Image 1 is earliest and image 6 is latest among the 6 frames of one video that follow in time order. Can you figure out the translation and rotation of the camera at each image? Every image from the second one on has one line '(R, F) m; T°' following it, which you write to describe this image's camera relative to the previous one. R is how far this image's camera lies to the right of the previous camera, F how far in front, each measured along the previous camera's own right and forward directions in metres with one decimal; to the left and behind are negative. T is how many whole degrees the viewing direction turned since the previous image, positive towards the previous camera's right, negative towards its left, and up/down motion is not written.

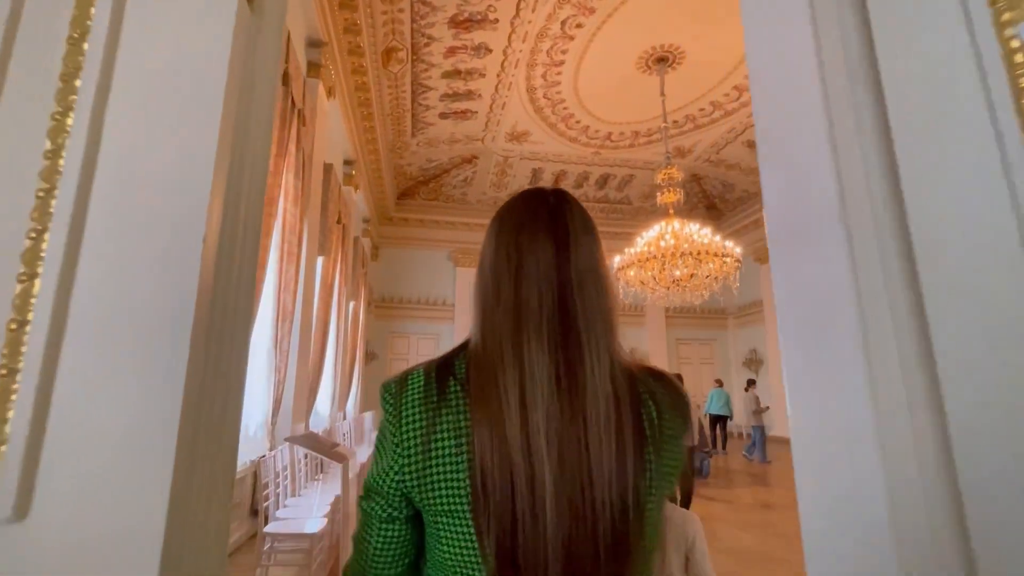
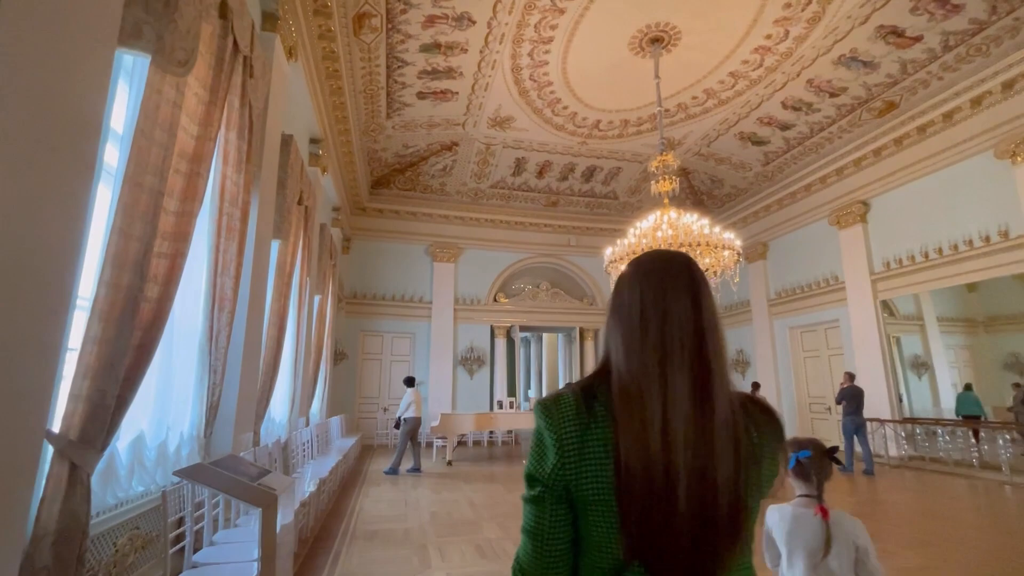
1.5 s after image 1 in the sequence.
(-0.1, +0.6) m; +3°
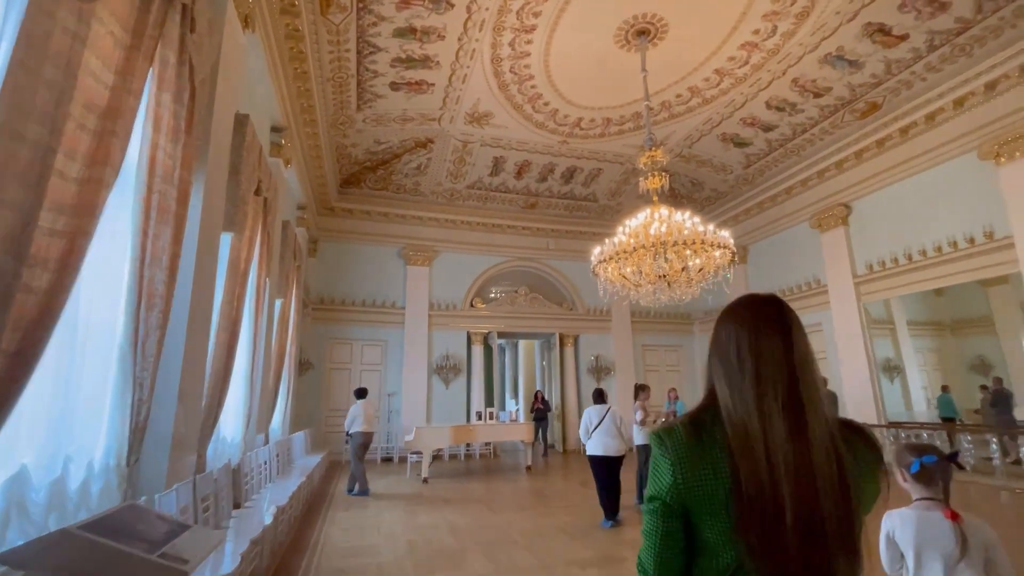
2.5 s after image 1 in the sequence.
(-0.1, +0.5) m; +3°
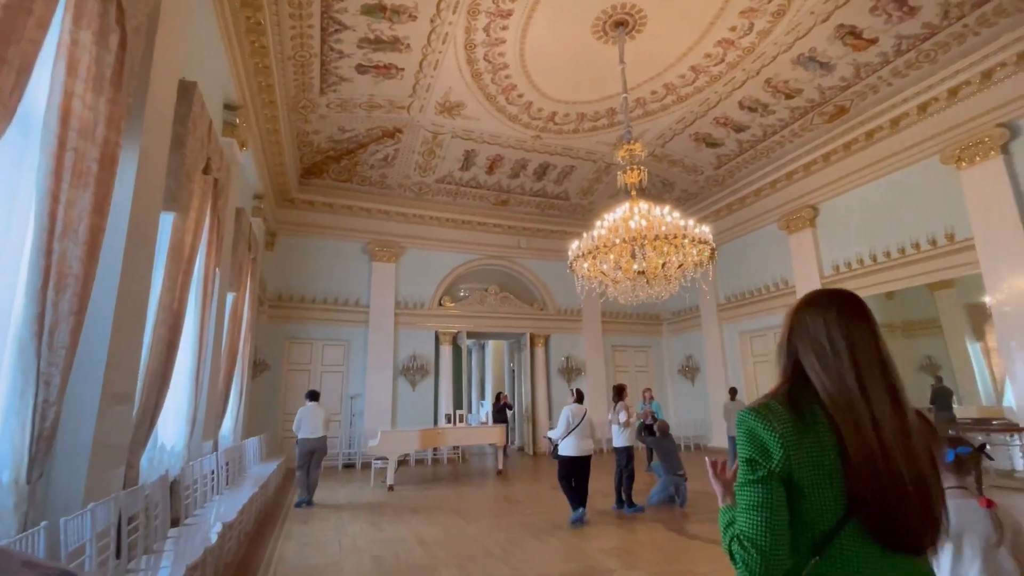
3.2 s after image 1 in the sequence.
(-0.1, +0.3) m; +4°
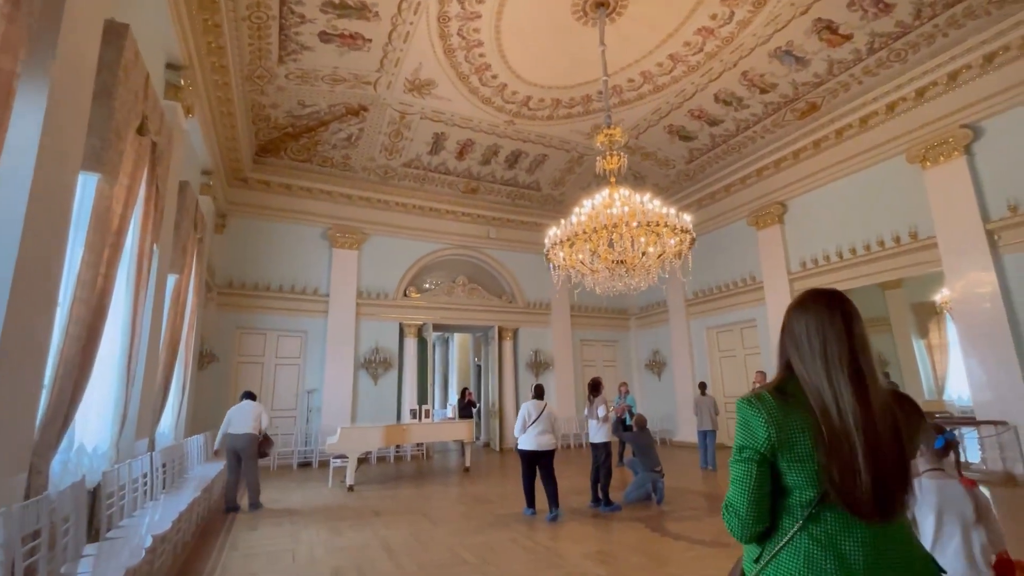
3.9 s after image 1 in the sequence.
(-0.1, +0.3) m; +4°
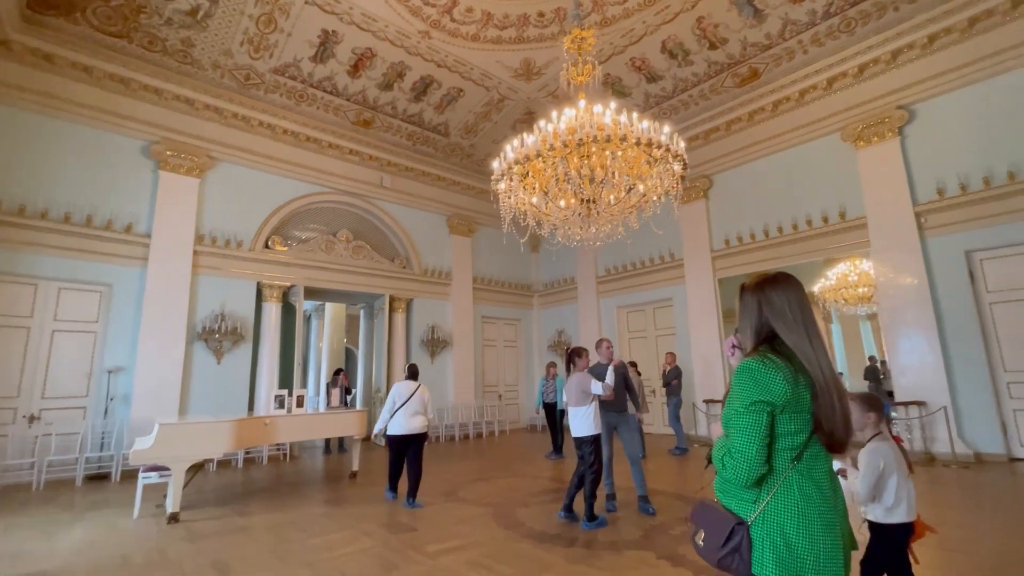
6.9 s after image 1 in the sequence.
(-0.6, +1.7) m; +16°
